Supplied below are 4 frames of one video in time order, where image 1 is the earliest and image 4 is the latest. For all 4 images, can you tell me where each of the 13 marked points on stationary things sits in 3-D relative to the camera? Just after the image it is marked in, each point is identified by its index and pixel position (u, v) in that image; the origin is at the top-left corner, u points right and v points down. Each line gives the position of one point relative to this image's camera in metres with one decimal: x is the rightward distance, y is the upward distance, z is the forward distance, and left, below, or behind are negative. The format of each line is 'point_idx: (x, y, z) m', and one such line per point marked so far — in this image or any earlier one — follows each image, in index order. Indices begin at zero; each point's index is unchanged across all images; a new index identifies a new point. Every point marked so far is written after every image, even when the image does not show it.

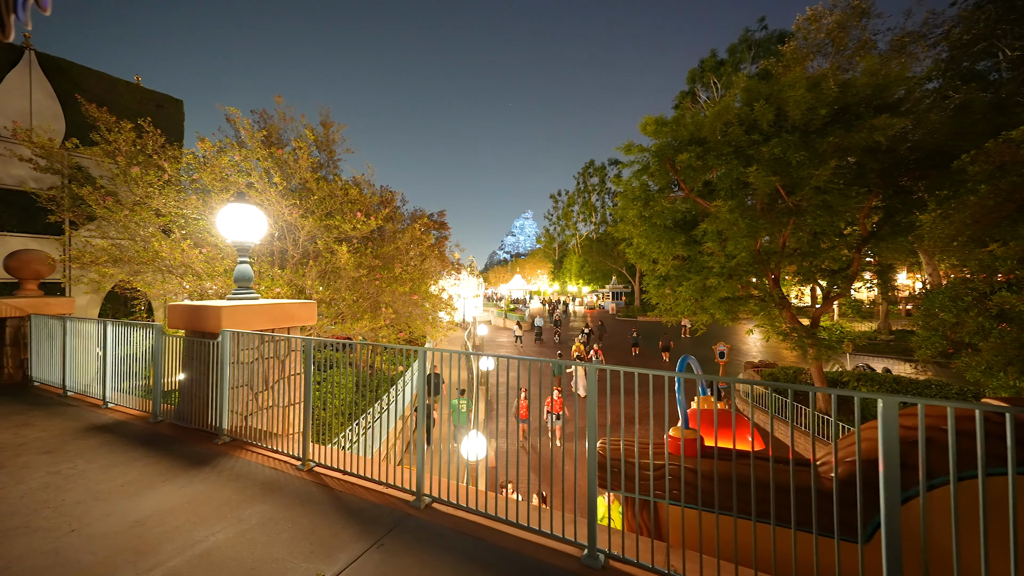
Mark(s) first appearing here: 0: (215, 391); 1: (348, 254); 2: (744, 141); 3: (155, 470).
0: (-4.3, -1.5, +4.9) m
1: (-4.4, +0.9, +9.1) m
2: (+8.7, +5.5, +12.7) m
3: (-4.1, -2.1, +3.9) m
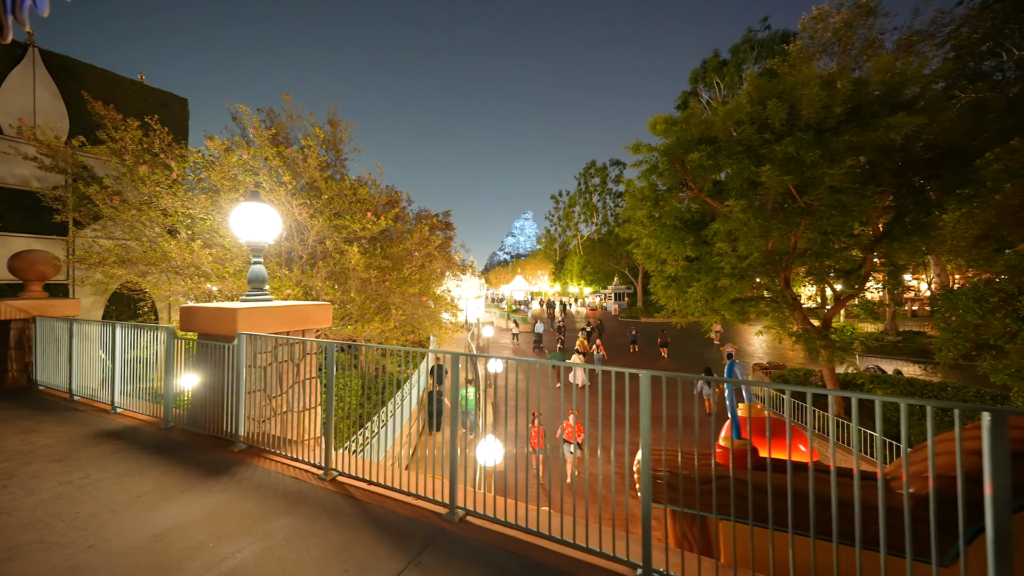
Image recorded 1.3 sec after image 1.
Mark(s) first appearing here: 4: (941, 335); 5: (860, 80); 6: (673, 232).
0: (-4.0, -1.5, +4.8) m
1: (-4.0, +0.9, +8.9) m
2: (+9.0, +5.5, +12.6) m
3: (-3.8, -2.1, +3.8) m
4: (+10.7, -1.2, +8.4) m
5: (+11.8, +7.1, +11.5) m
6: (+7.1, +2.5, +14.8) m
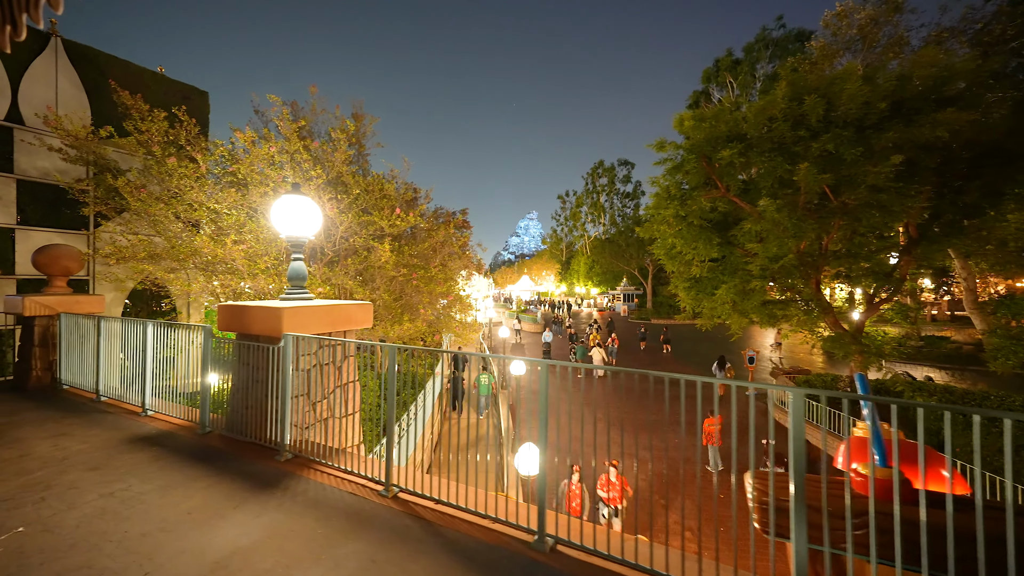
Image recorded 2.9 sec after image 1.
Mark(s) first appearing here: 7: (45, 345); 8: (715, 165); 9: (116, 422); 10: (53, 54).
0: (-3.2, -1.5, +4.5) m
1: (-3.2, +0.9, +8.6) m
2: (+10.0, +5.4, +12.2) m
3: (-3.0, -2.1, +3.5) m
4: (+11.5, -1.3, +8.0) m
5: (+12.8, +7.0, +11.1) m
6: (+8.0, +2.4, +14.4) m
7: (-9.3, -1.1, +6.8) m
8: (+8.3, +5.0, +13.7) m
9: (-6.1, -2.1, +5.2) m
10: (-12.6, +6.4, +9.3) m
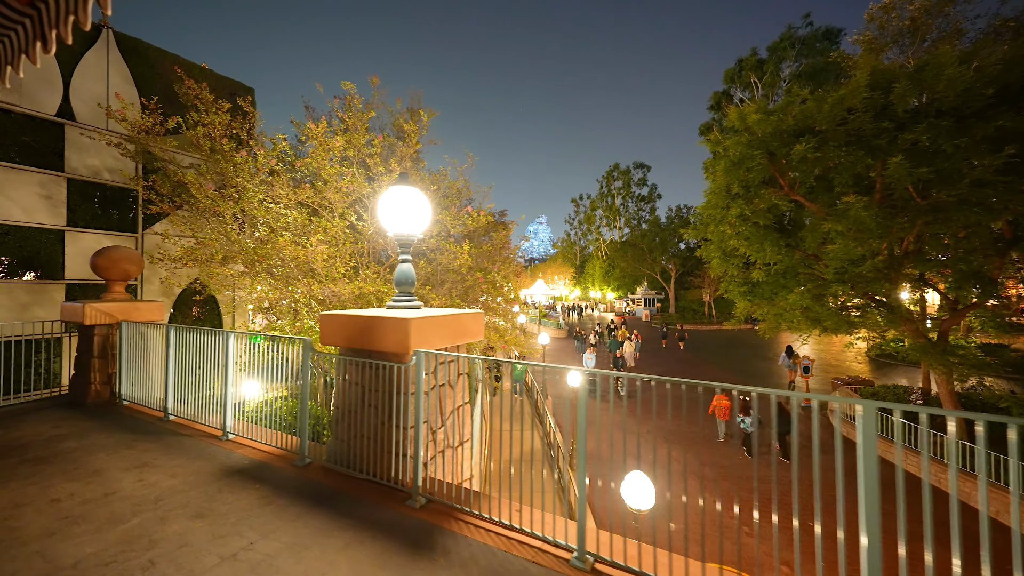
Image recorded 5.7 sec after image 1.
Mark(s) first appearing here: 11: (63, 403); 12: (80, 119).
0: (-1.3, -1.6, +3.7) m
1: (-1.2, +0.8, +7.9) m
2: (+11.9, +5.2, +11.3) m
3: (-1.2, -2.2, +2.7) m
4: (+13.4, -1.4, +7.0) m
5: (+14.8, +6.8, +10.2) m
6: (+10.0, +2.2, +13.5) m
7: (-7.4, -1.2, +6.2) m
8: (+10.3, +4.8, +12.8) m
9: (-4.2, -2.1, +4.5) m
10: (-10.6, +6.3, +8.9) m
11: (-8.0, -2.0, +6.1) m
12: (-10.8, +4.2, +8.4) m
